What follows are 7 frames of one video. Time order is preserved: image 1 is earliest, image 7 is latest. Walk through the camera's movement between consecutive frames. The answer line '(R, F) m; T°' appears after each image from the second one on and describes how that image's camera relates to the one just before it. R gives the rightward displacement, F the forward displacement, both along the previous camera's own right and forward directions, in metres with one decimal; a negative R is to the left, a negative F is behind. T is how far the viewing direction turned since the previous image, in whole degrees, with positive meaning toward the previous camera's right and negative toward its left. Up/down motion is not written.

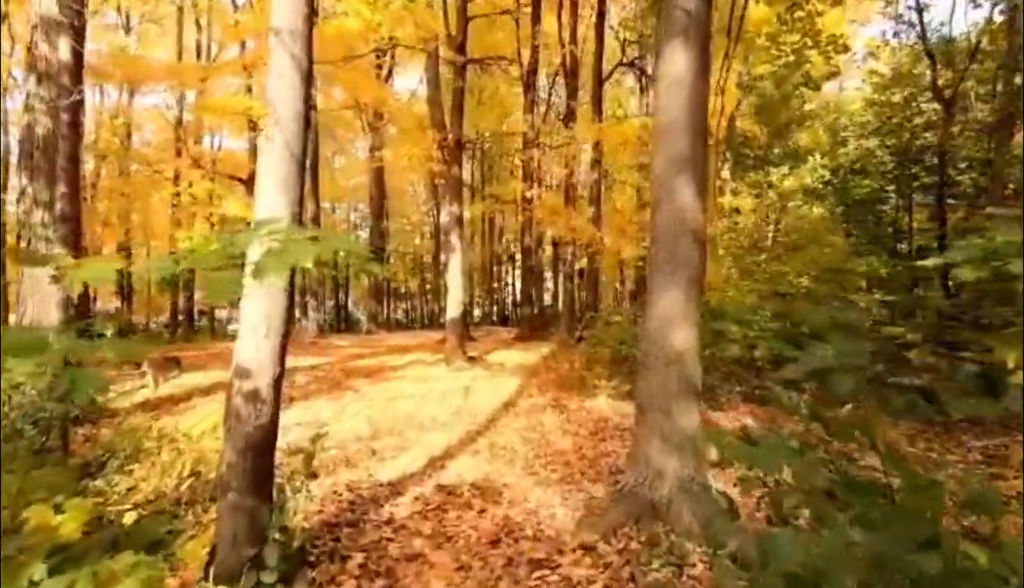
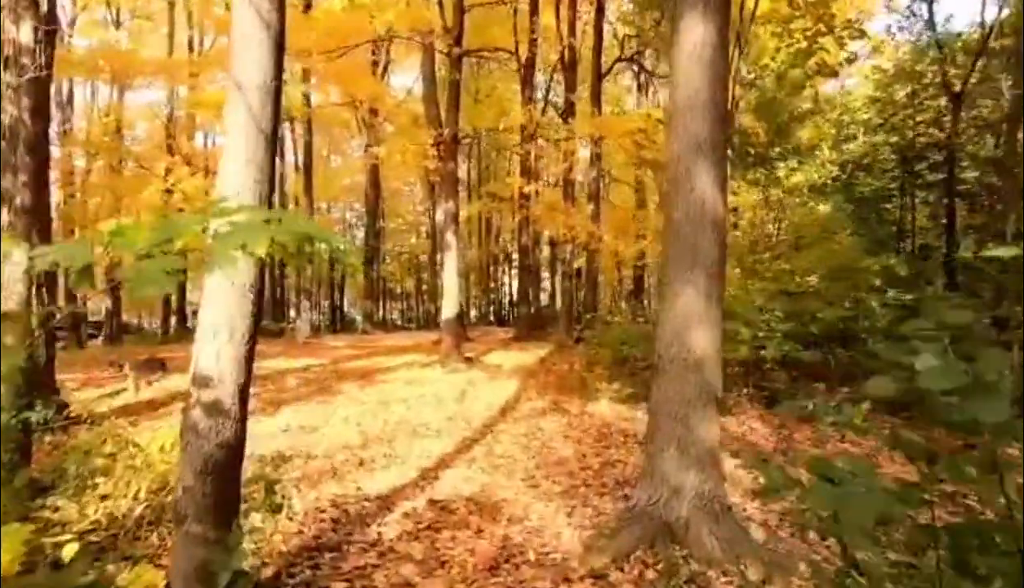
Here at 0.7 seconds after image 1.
(0.0, +0.4) m; 0°
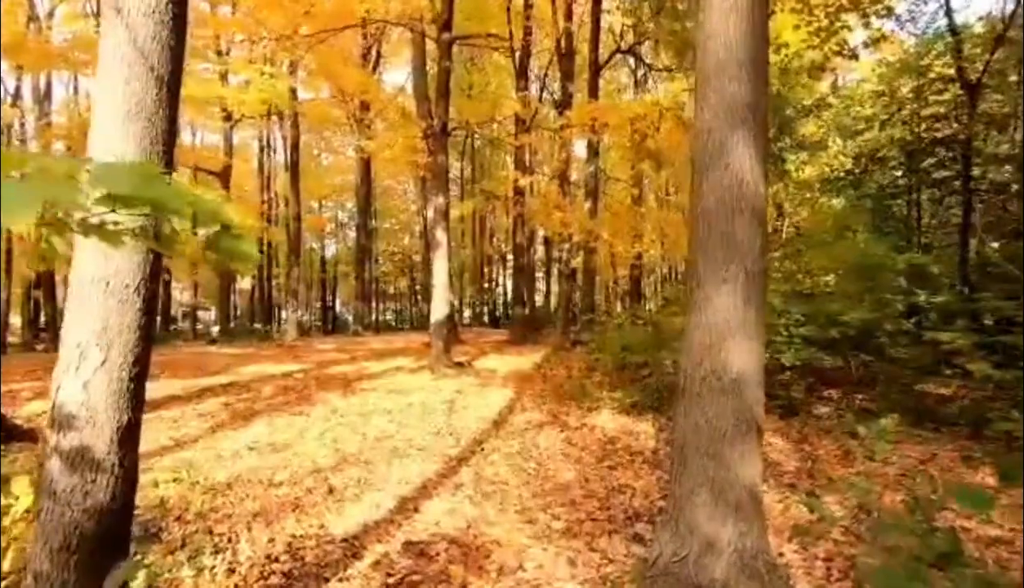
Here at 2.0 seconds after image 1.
(0.0, +0.8) m; 0°
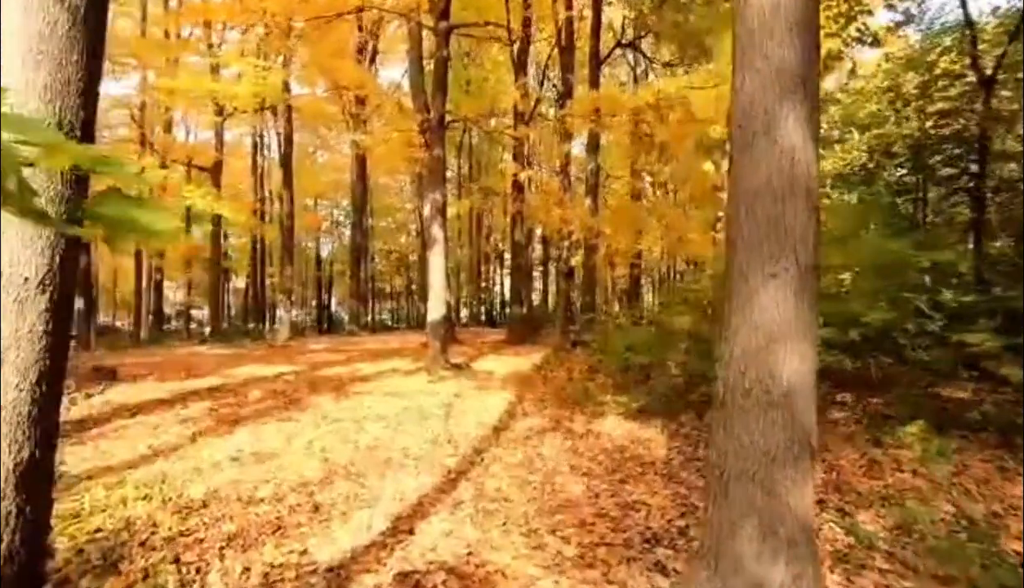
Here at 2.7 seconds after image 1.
(0.0, +0.5) m; 0°
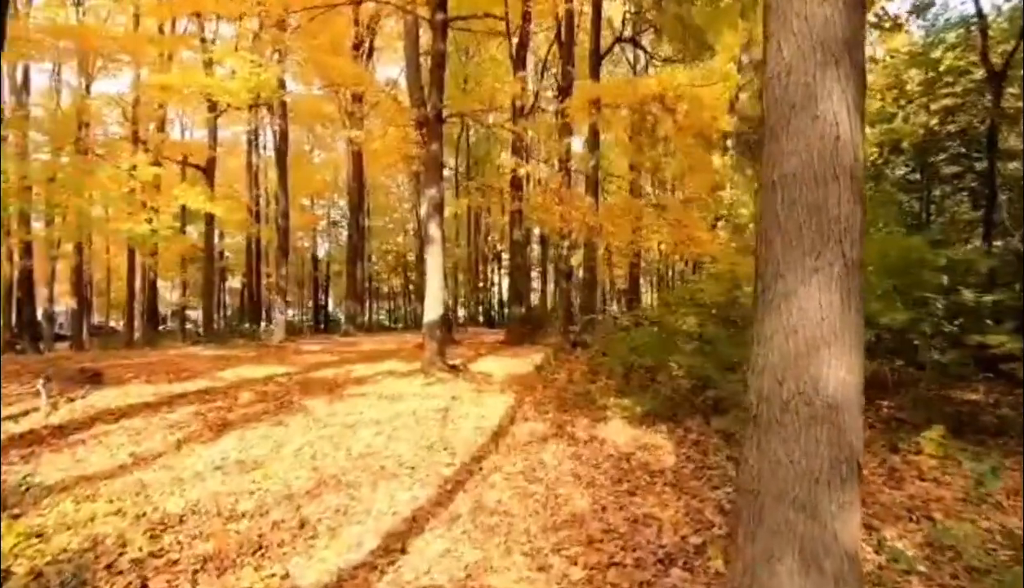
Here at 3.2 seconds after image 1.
(0.0, +0.3) m; 0°
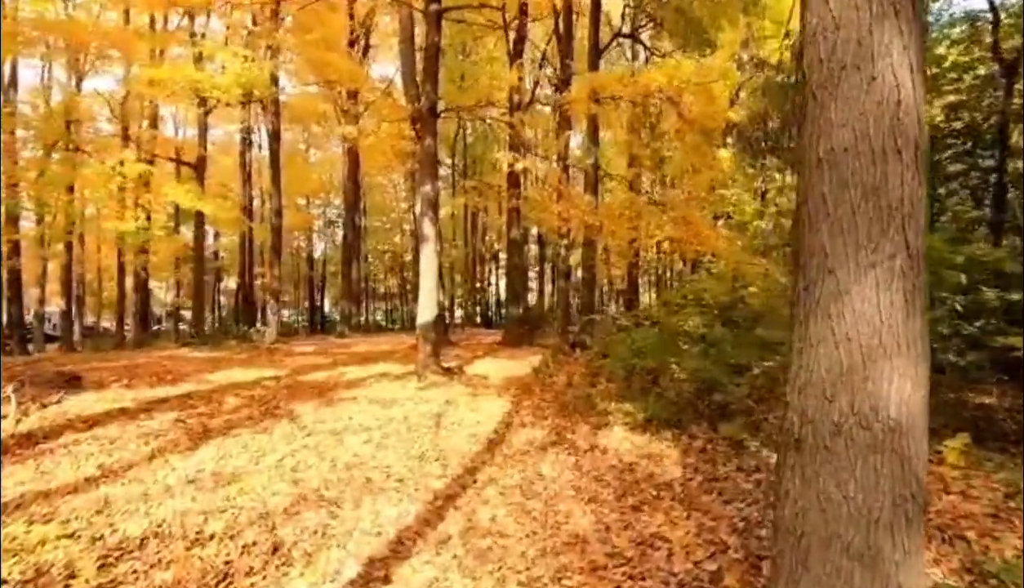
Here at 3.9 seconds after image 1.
(0.0, +0.4) m; 0°
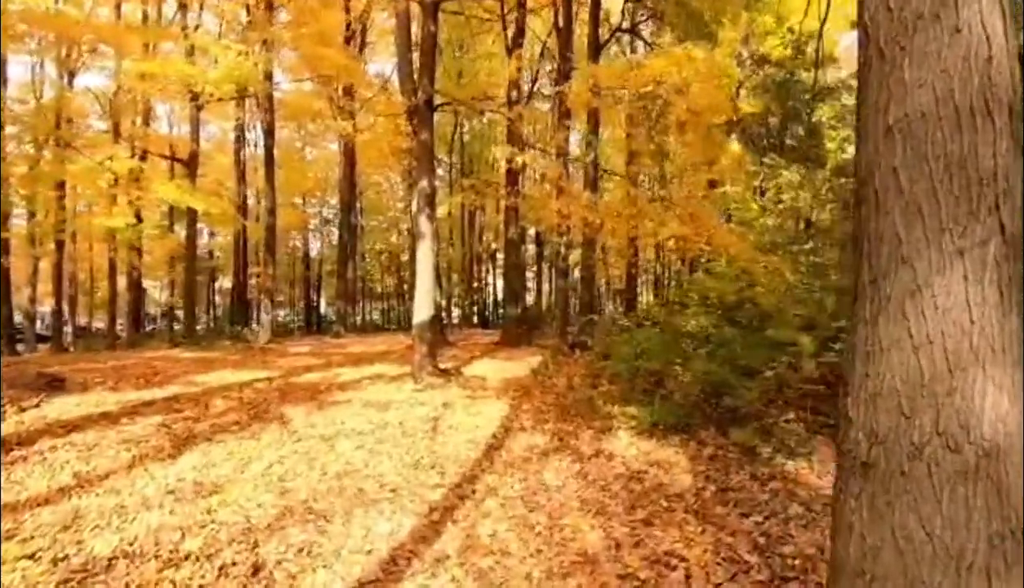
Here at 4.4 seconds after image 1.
(0.0, +0.3) m; 0°
